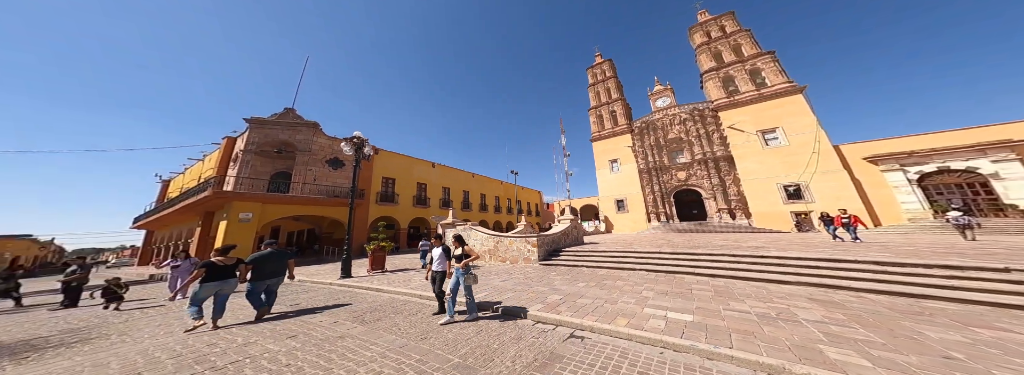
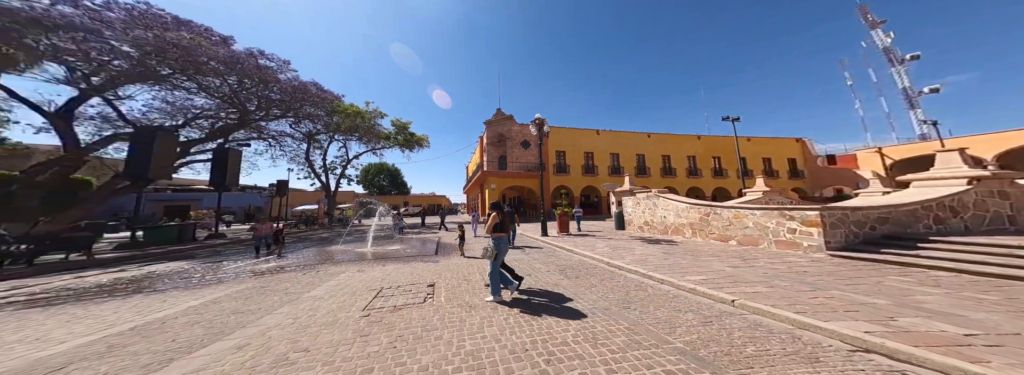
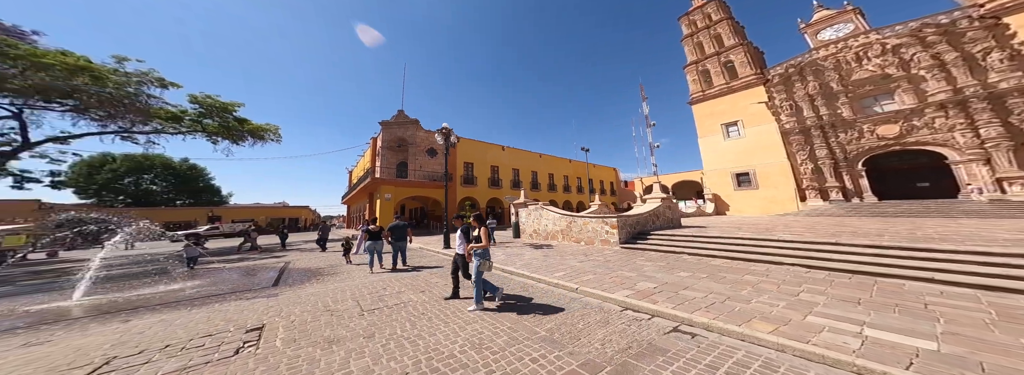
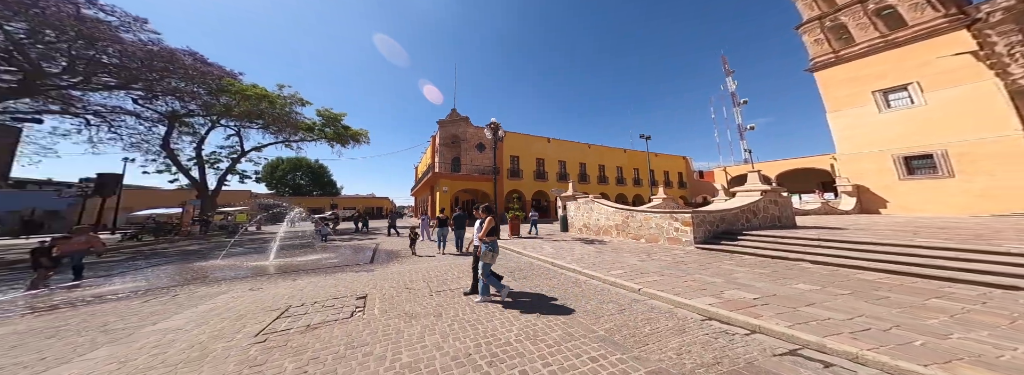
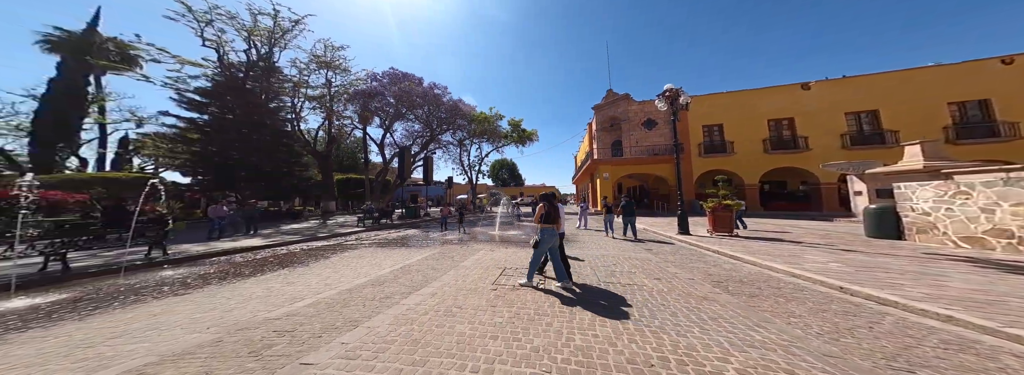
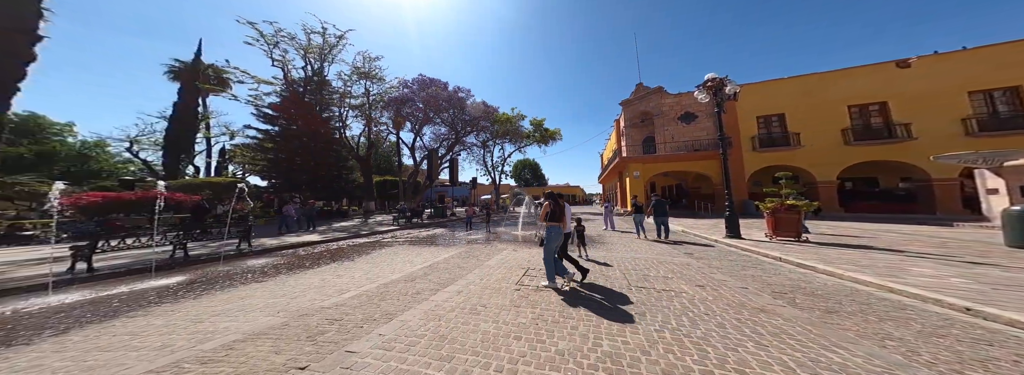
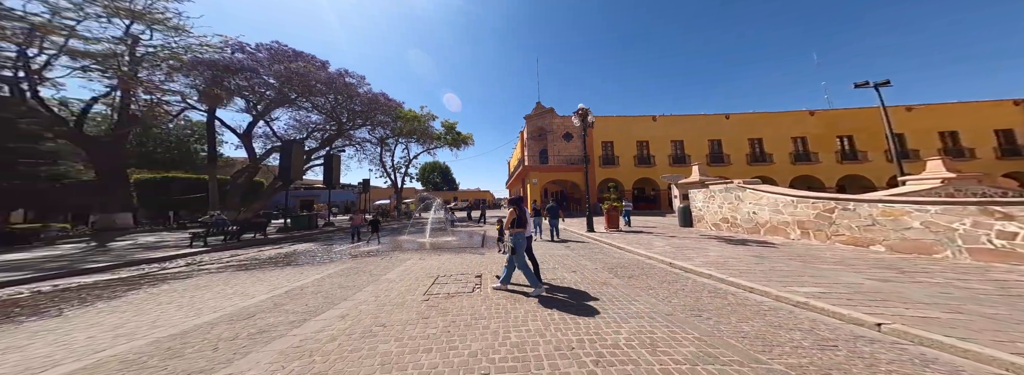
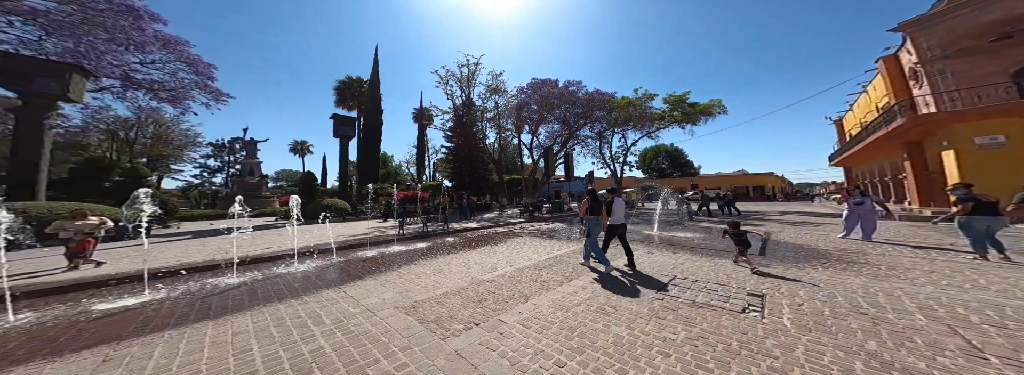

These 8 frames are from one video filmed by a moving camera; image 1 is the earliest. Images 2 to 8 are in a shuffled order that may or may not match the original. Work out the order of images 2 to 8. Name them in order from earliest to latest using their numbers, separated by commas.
3, 4, 2, 7, 5, 6, 8
